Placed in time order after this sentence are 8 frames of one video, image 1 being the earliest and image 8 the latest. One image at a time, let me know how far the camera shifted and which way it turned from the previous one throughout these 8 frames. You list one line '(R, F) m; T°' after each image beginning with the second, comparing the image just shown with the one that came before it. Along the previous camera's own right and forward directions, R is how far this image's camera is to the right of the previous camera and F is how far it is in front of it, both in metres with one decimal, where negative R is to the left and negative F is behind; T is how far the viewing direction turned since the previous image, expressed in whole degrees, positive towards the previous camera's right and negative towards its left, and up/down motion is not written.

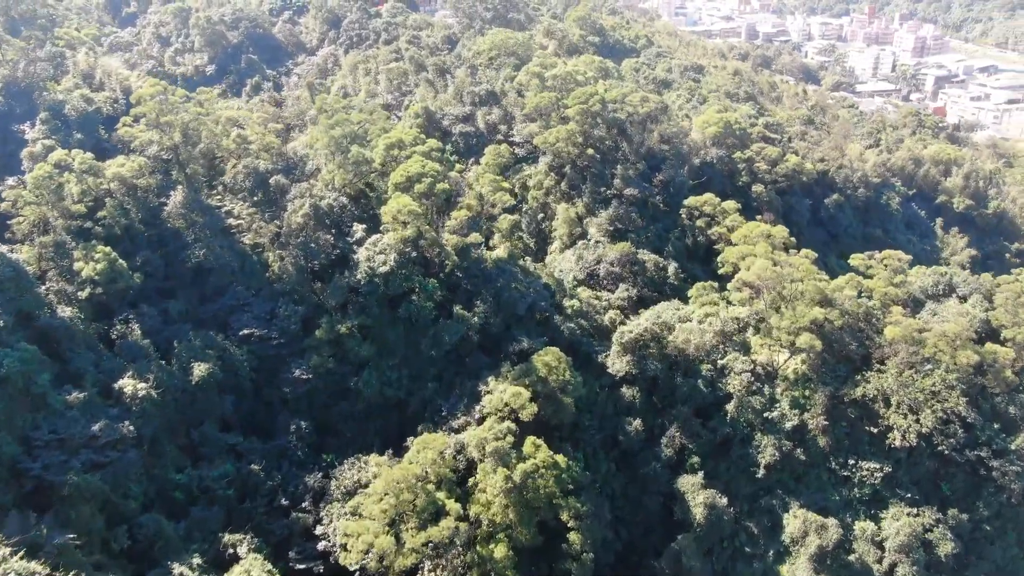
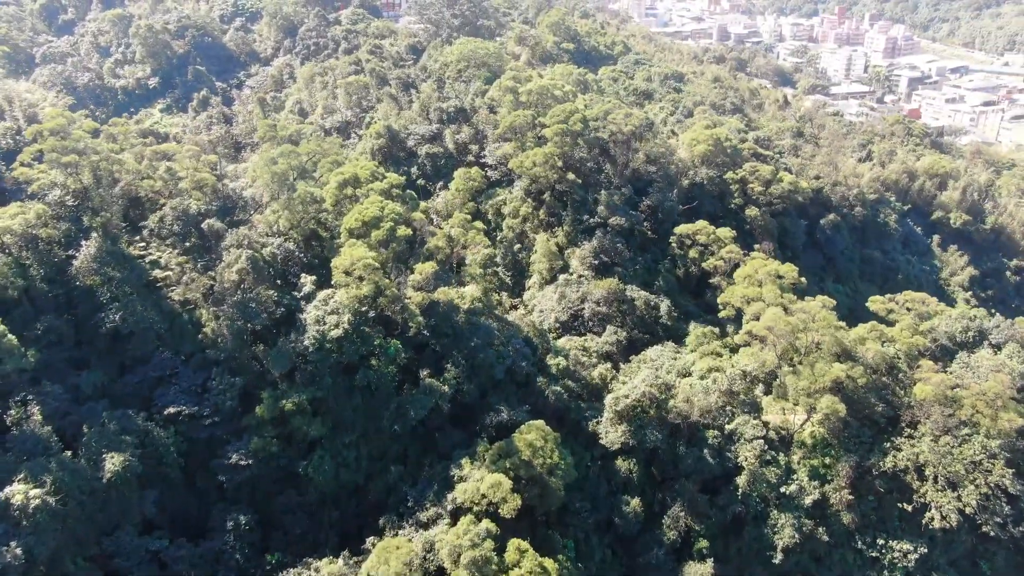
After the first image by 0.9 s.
(-0.1, +4.4) m; +2°
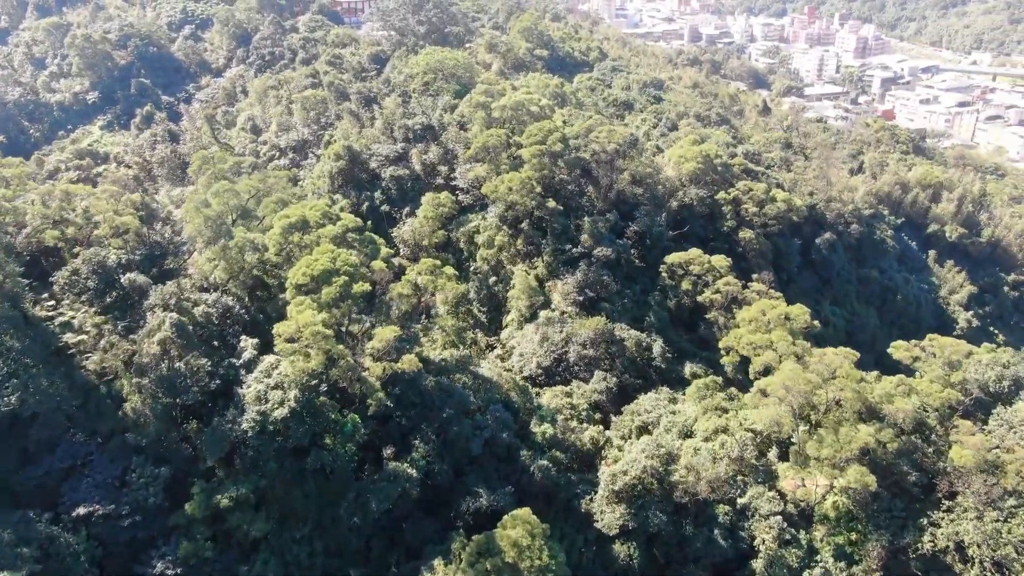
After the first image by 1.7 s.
(-0.1, +3.9) m; +2°
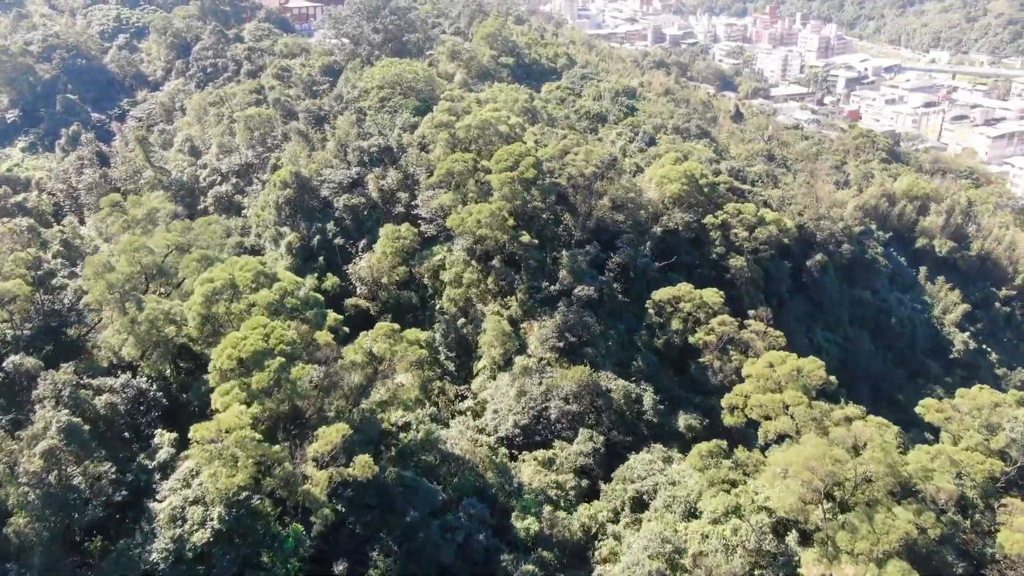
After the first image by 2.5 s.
(-0.2, +3.9) m; +3°
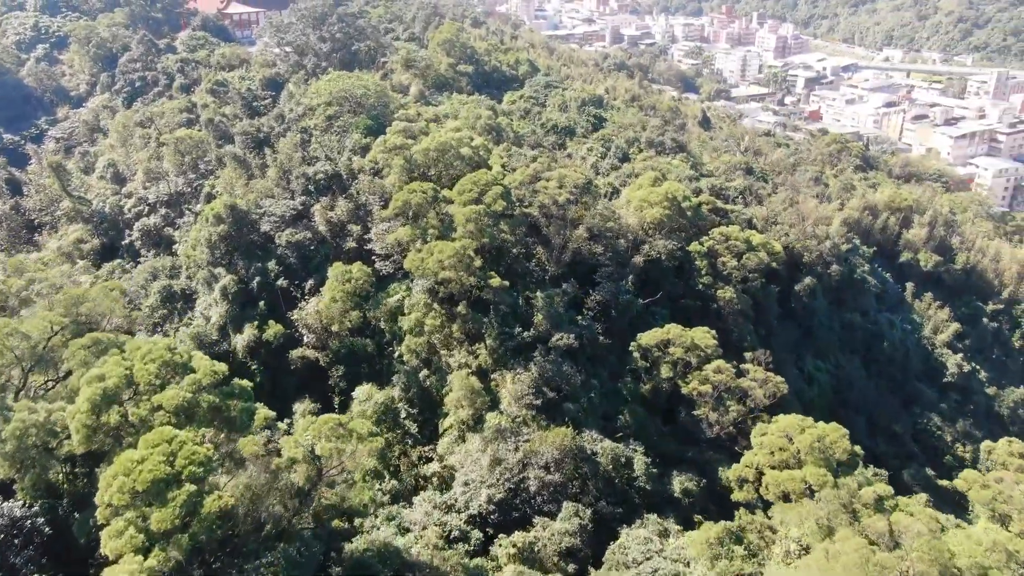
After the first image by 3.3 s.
(-0.2, +3.9) m; +3°
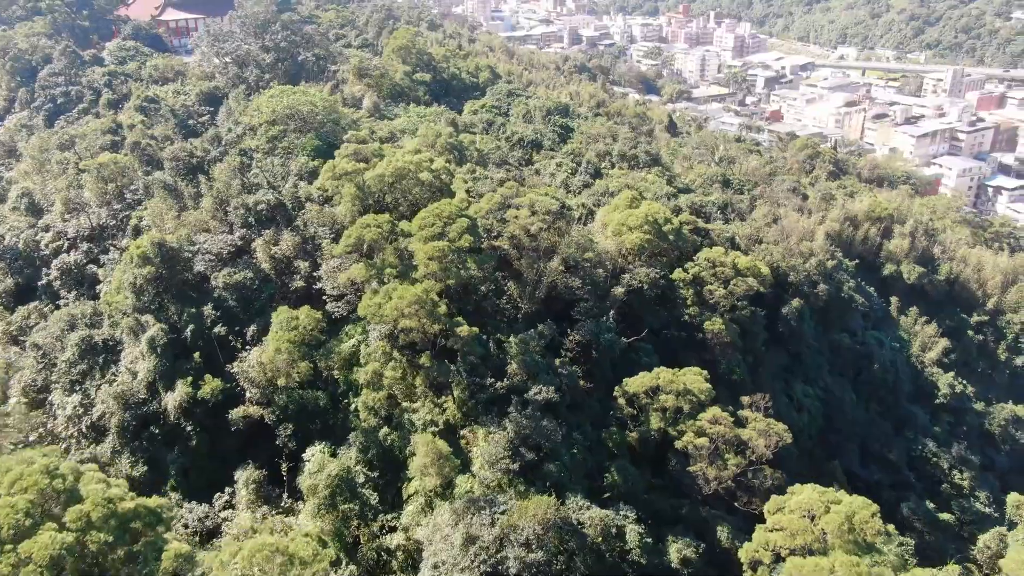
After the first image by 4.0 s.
(-0.2, +3.3) m; +3°
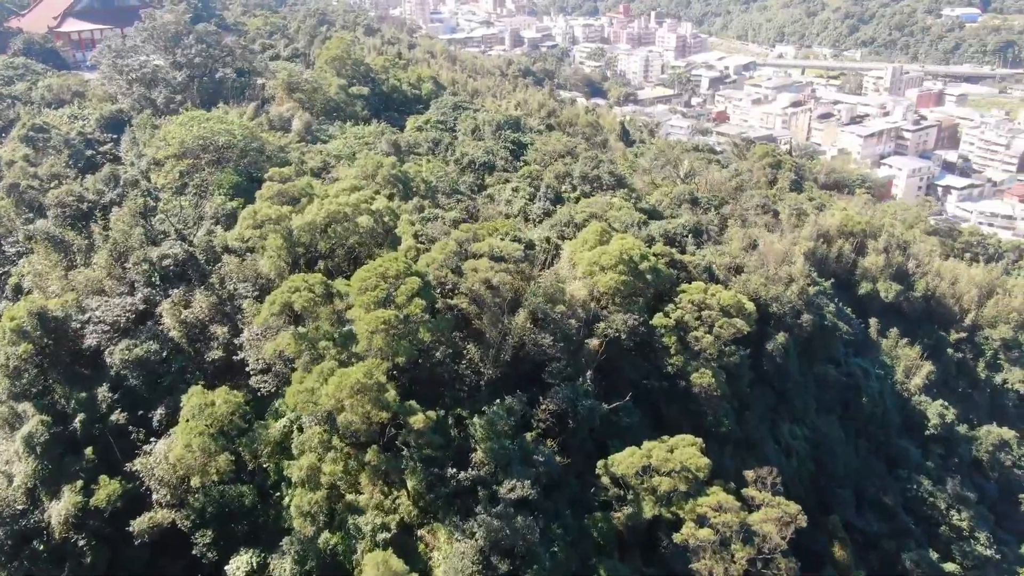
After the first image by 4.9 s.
(-0.3, +4.3) m; +4°
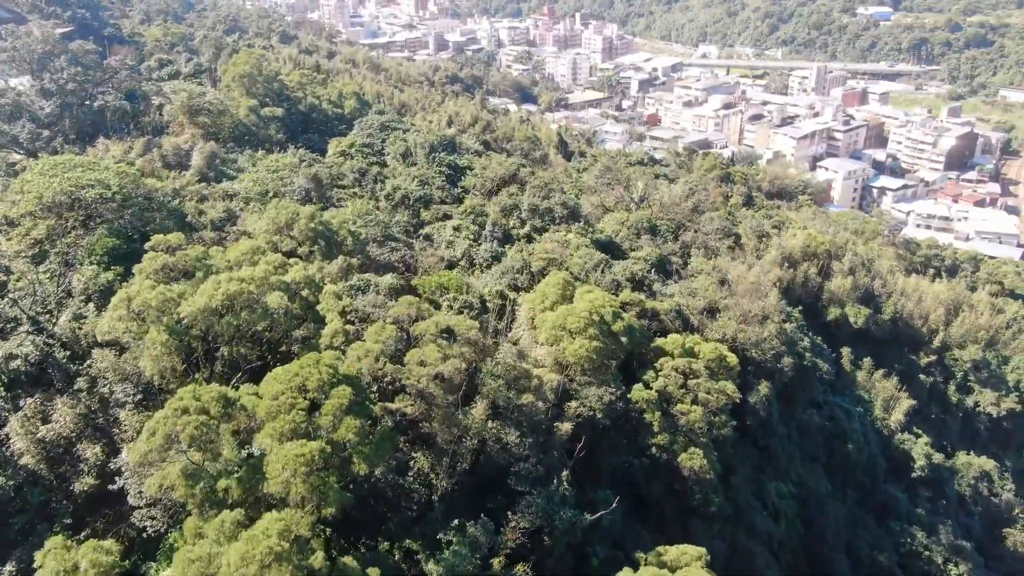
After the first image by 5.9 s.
(-0.5, +4.8) m; +5°
